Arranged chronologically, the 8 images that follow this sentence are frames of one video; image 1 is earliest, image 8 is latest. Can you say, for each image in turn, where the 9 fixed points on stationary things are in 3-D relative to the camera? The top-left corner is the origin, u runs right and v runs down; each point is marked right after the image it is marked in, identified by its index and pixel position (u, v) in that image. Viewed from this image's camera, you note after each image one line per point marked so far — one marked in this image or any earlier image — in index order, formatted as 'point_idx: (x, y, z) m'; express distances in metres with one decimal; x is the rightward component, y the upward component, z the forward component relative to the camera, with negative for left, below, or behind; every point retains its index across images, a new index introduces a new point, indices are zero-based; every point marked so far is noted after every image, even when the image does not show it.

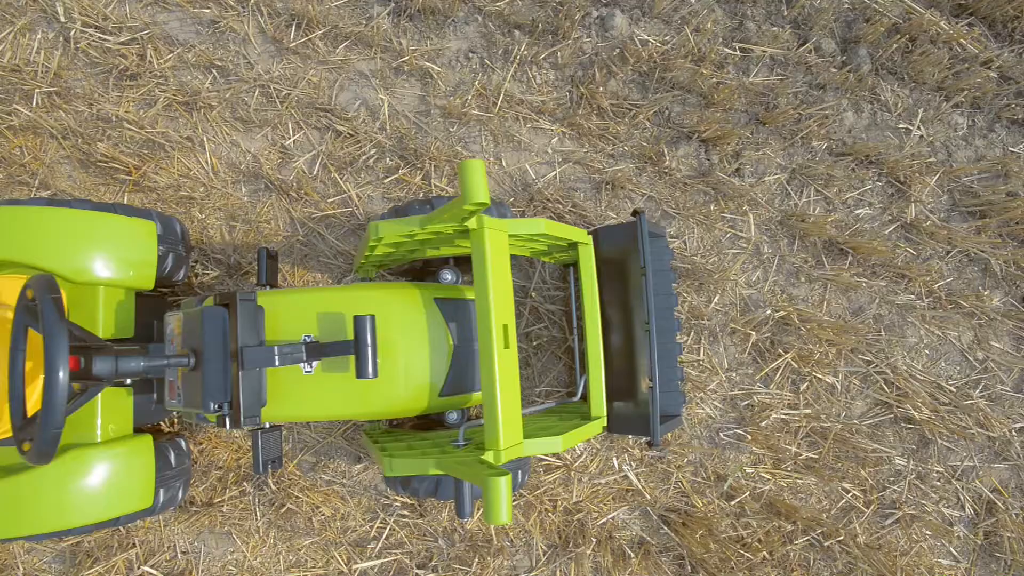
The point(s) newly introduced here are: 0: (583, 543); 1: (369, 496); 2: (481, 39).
0: (+0.3, -1.0, +1.9) m
1: (-0.5, -0.8, +1.9) m
2: (-0.1, +1.0, +2.1) m
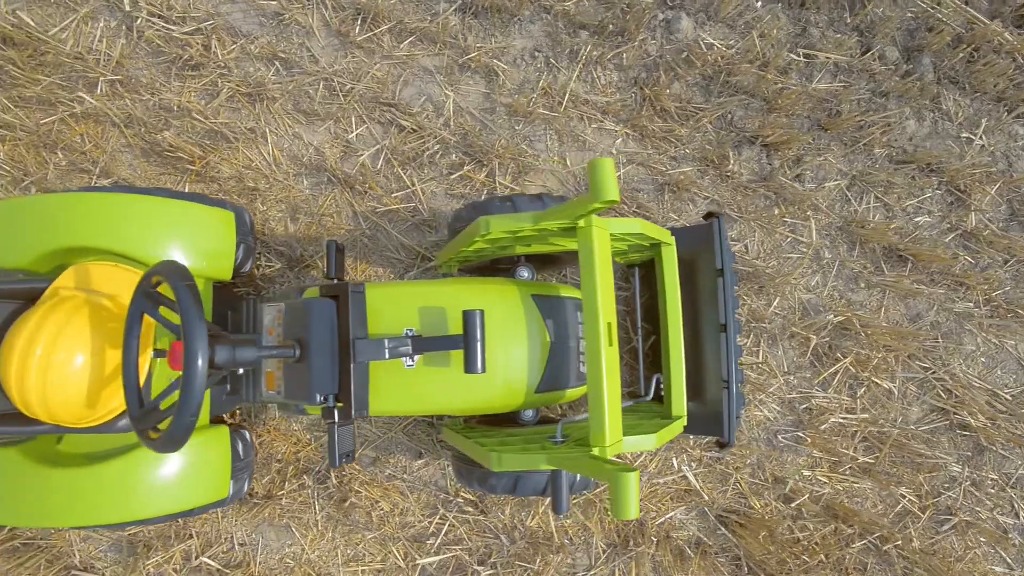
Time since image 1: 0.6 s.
0: (+0.5, -1.0, +1.9) m
1: (-0.3, -0.8, +1.9) m
2: (+0.1, +1.0, +2.1) m
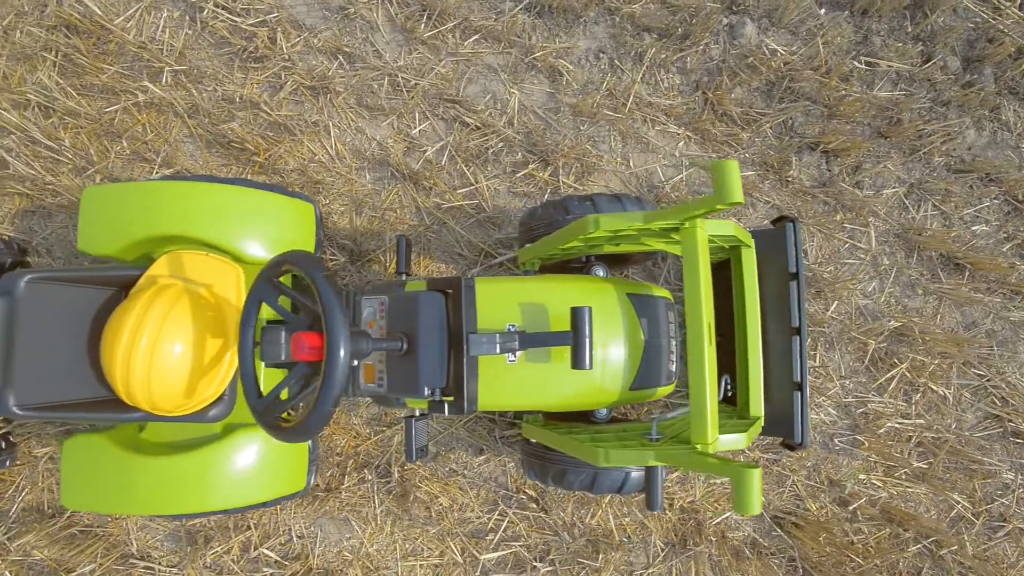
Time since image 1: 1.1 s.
0: (+0.7, -1.0, +1.9) m
1: (-0.1, -0.8, +1.9) m
2: (+0.4, +1.0, +2.1) m
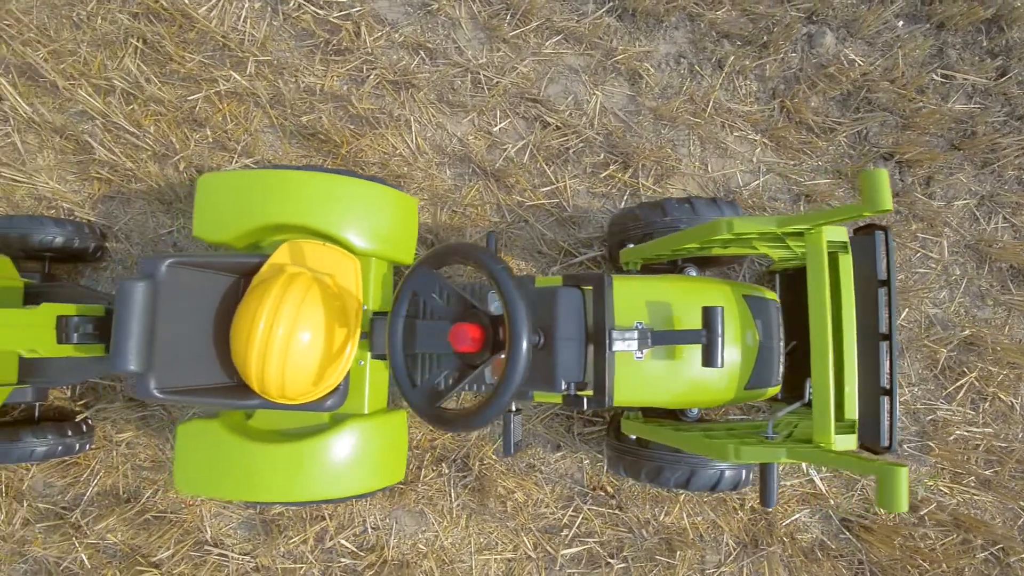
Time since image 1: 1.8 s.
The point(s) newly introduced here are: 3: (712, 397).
0: (+1.0, -1.0, +1.9) m
1: (+0.2, -0.8, +1.9) m
2: (+0.8, +1.0, +2.1) m
3: (+0.6, -0.3, +1.4) m
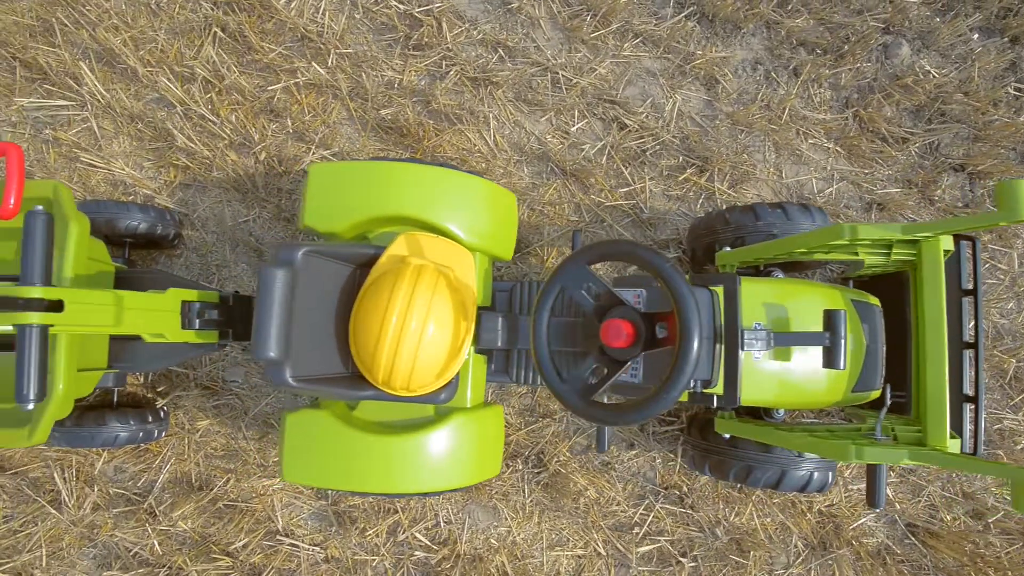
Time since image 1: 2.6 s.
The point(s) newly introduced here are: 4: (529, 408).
0: (+1.3, -1.0, +2.0) m
1: (+0.5, -0.8, +2.0) m
2: (+1.1, +1.0, +2.1) m
3: (+0.9, -0.3, +1.4) m
4: (+0.1, -0.5, +2.0) m
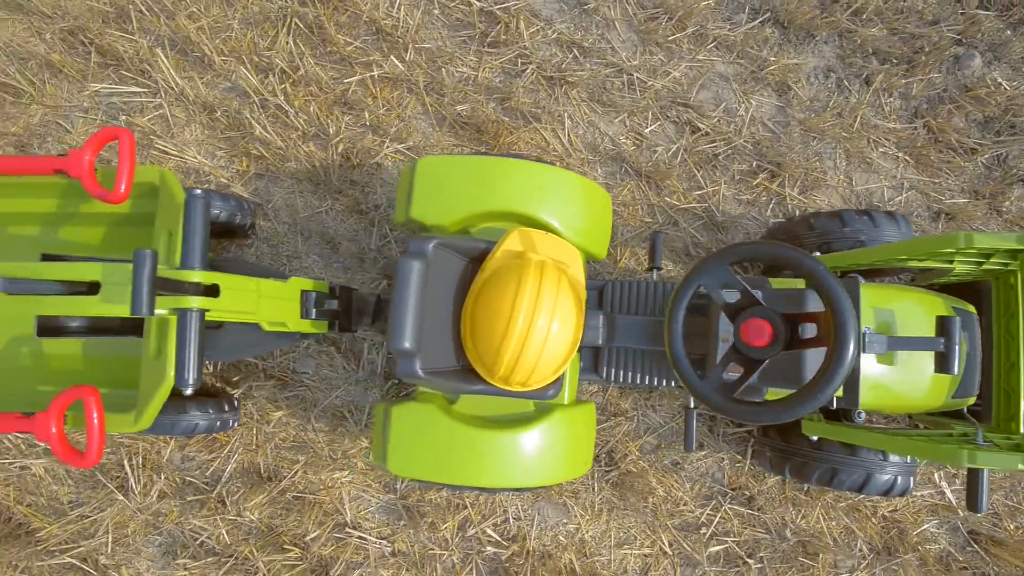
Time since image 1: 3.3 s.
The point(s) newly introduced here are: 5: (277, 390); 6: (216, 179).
0: (+1.6, -1.1, +2.0) m
1: (+0.8, -0.8, +2.0) m
2: (+1.4, +1.0, +2.1) m
3: (+1.2, -0.3, +1.4) m
4: (+0.4, -0.5, +2.0) m
5: (-1.0, -0.4, +2.0) m
6: (-1.3, +0.5, +2.1) m
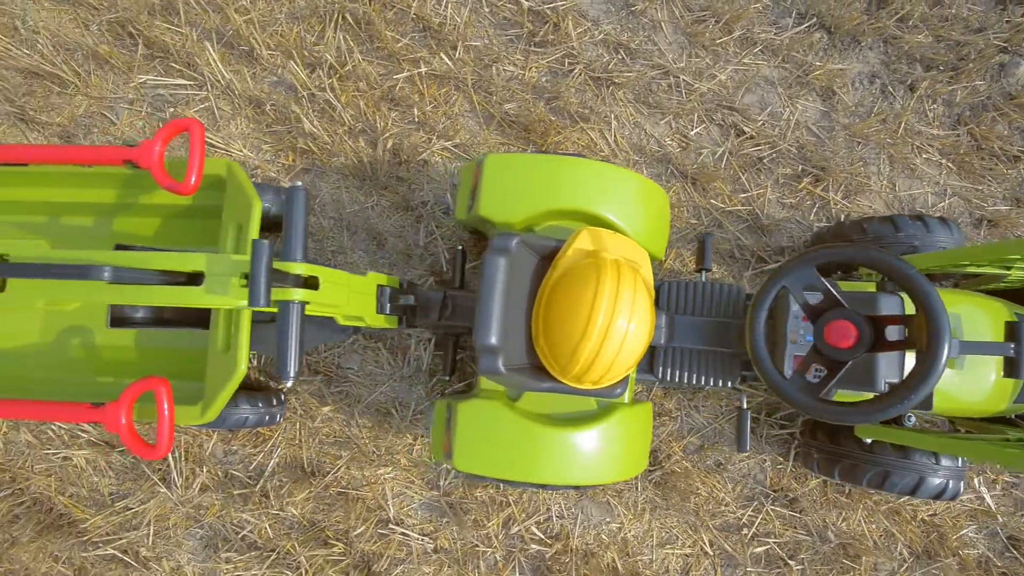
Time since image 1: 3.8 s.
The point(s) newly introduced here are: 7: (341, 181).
0: (+1.7, -1.1, +2.0) m
1: (+1.0, -0.8, +2.0) m
2: (+1.6, +1.0, +2.1) m
3: (+1.3, -0.3, +1.4) m
4: (+0.5, -0.5, +2.0) m
5: (-0.8, -0.4, +2.0) m
6: (-1.1, +0.5, +2.1) m
7: (-0.7, +0.5, +2.1) m
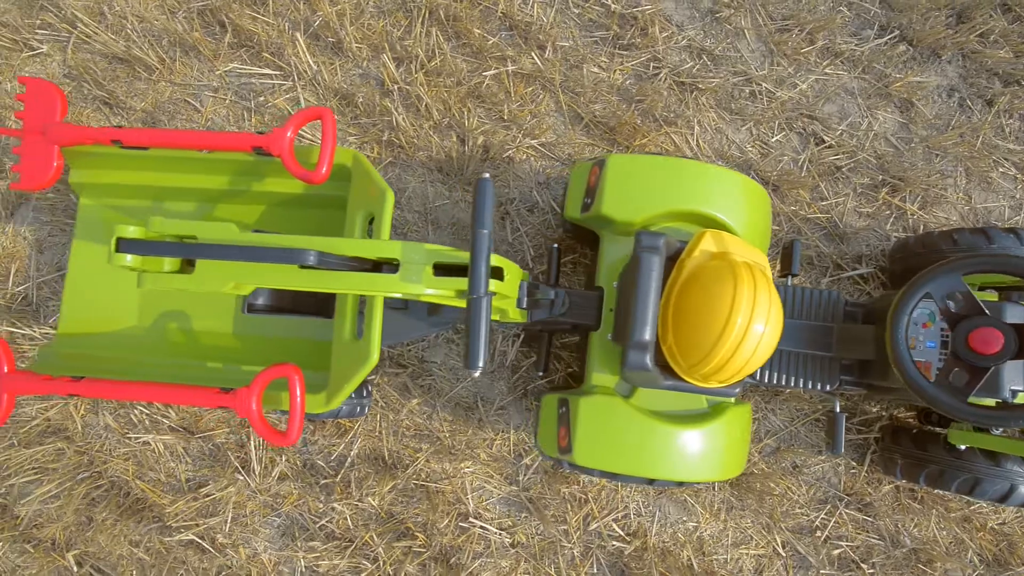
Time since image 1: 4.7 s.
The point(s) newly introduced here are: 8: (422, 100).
0: (+2.0, -1.1, +2.0) m
1: (+1.3, -0.8, +2.0) m
2: (+2.0, +0.9, +2.2) m
3: (+1.7, -0.4, +1.4) m
4: (+0.9, -0.5, +2.0) m
5: (-0.4, -0.4, +2.0) m
6: (-0.7, +0.5, +2.1) m
7: (-0.4, +0.5, +2.1) m
8: (-0.4, +0.8, +2.1) m
